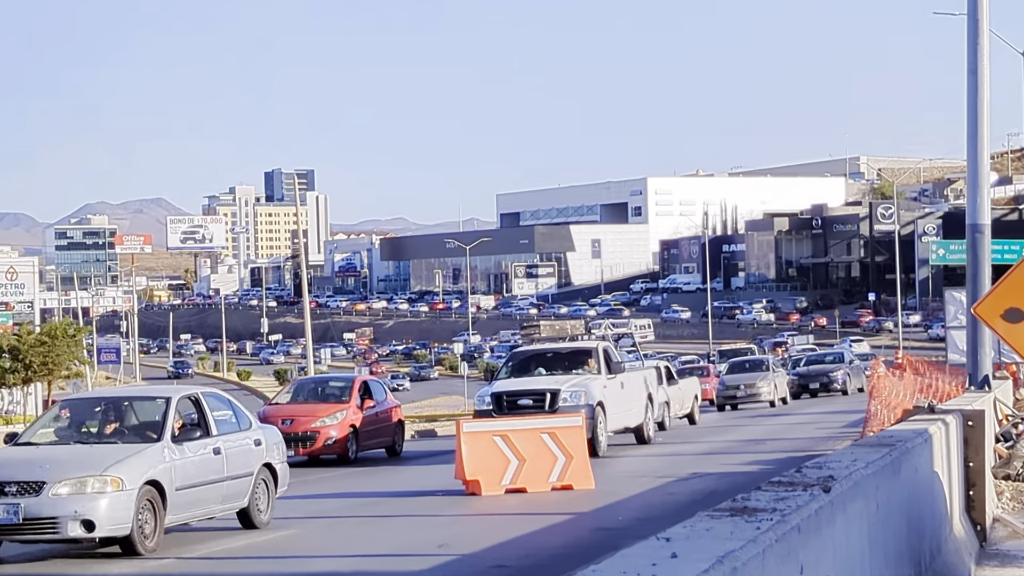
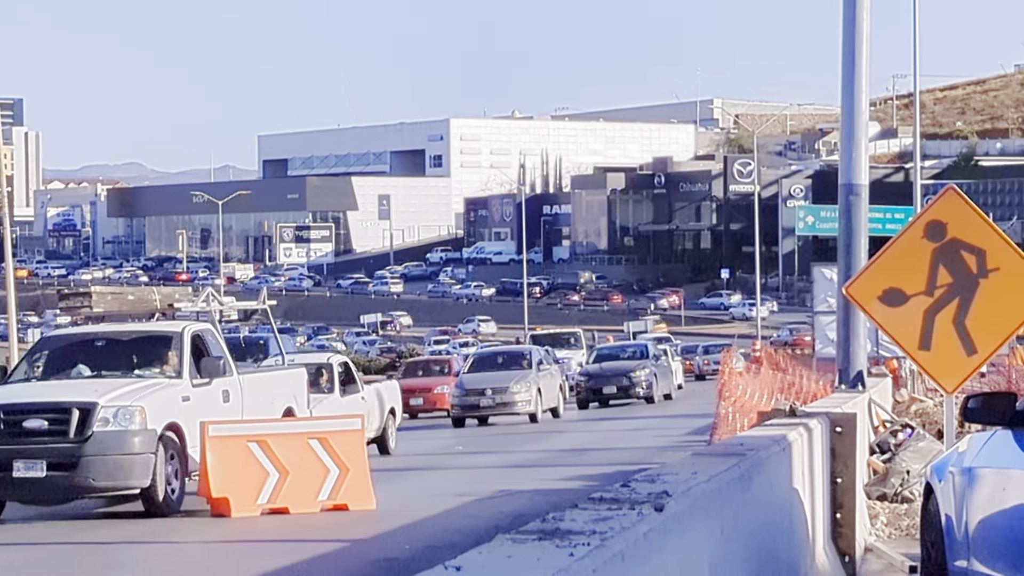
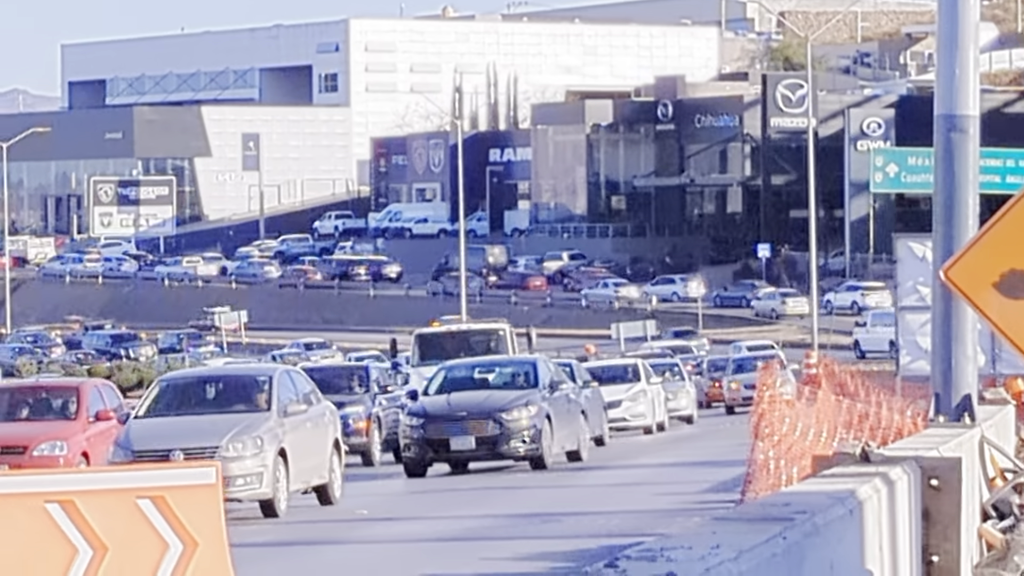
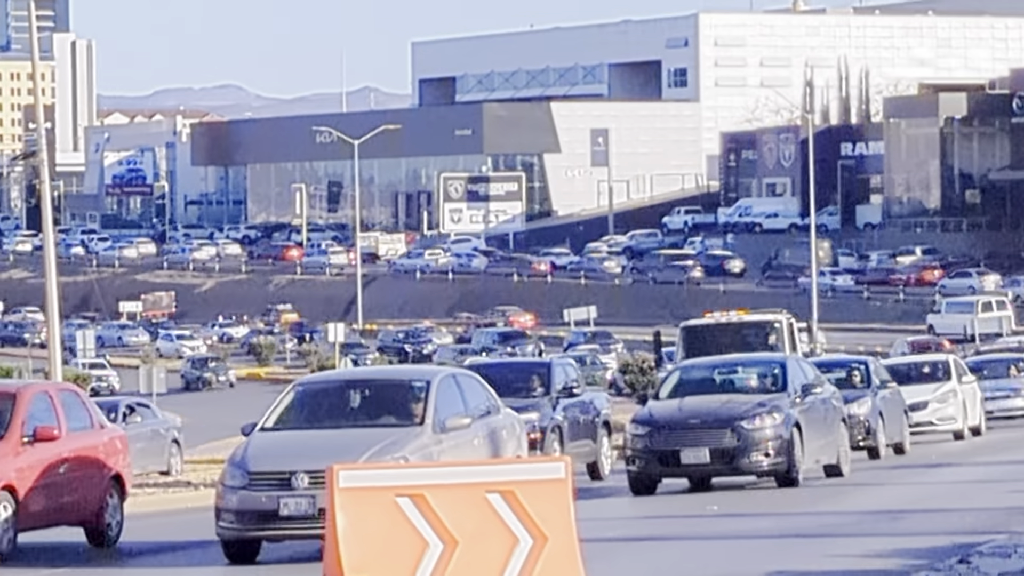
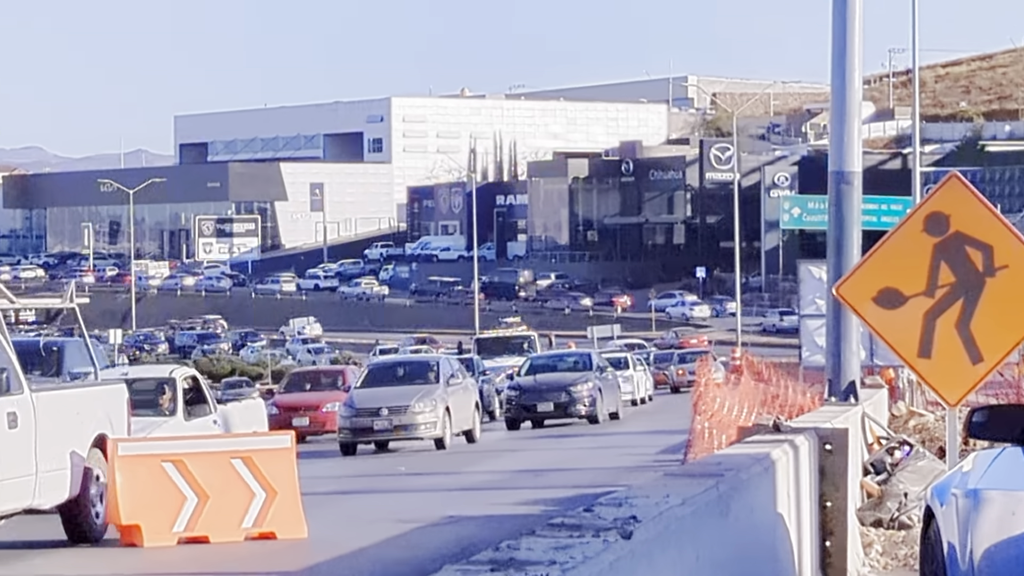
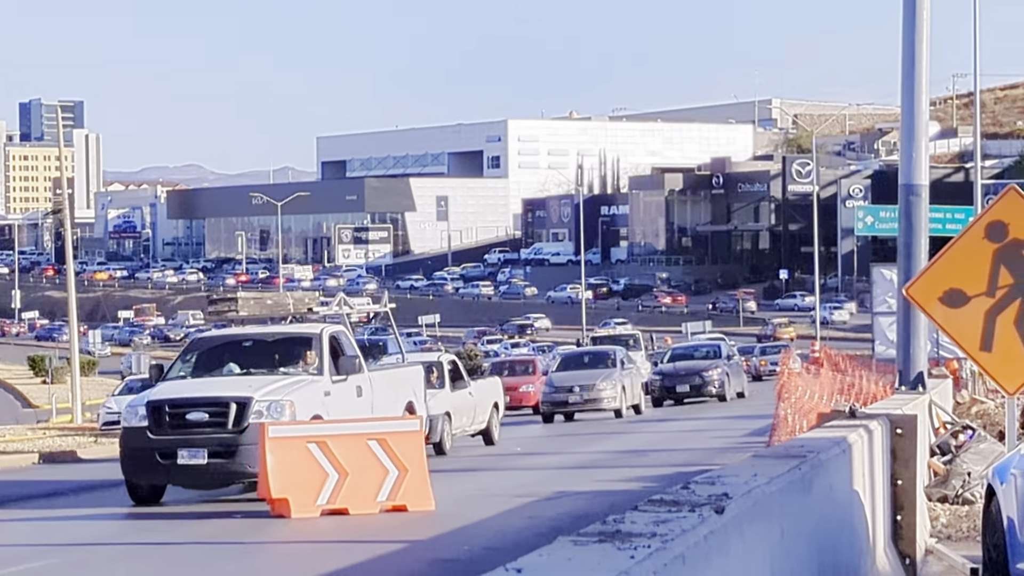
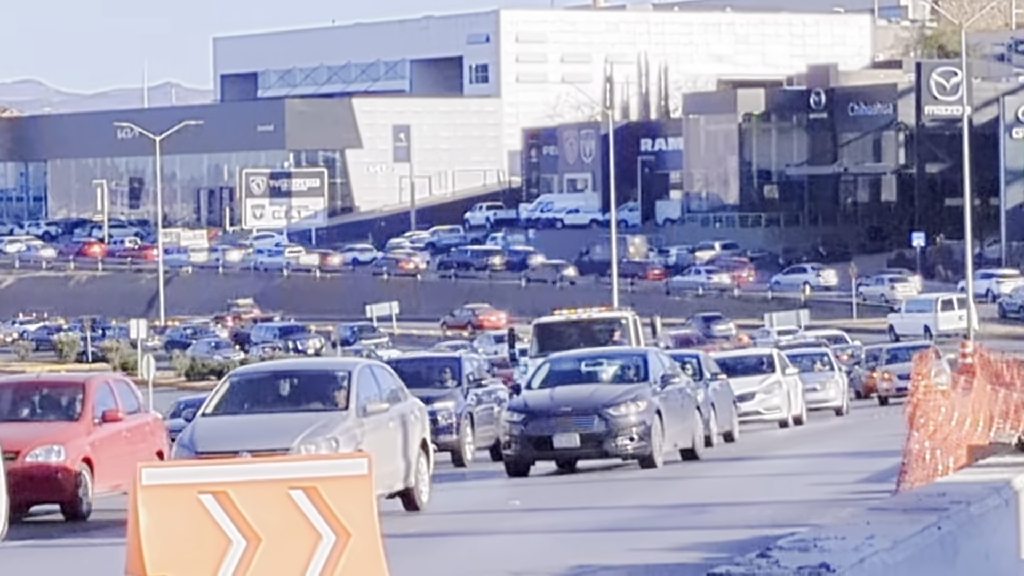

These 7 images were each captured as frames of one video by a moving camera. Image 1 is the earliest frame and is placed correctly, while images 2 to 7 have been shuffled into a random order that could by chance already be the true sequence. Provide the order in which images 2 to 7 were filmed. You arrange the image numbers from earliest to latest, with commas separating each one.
6, 2, 5, 3, 7, 4
